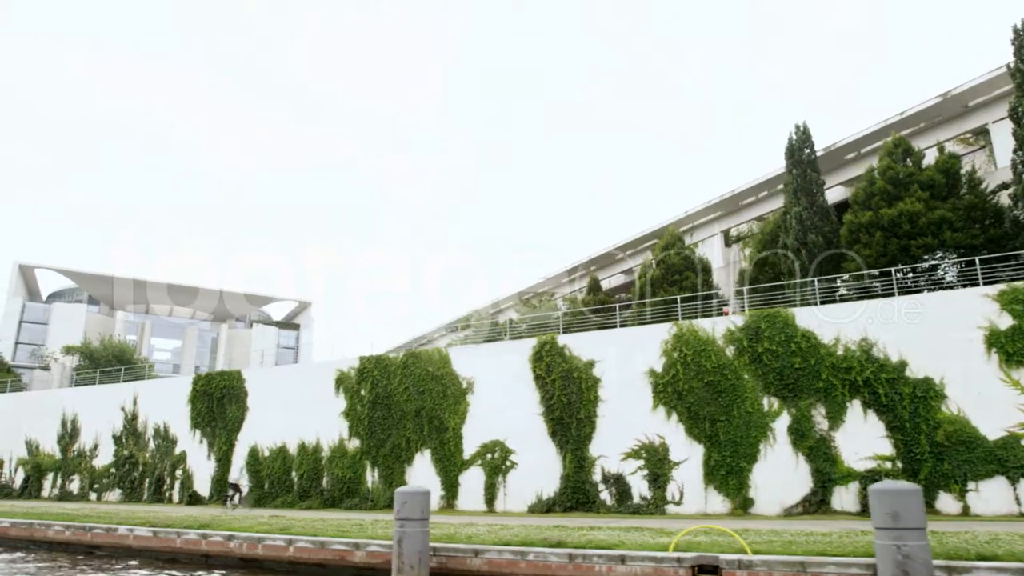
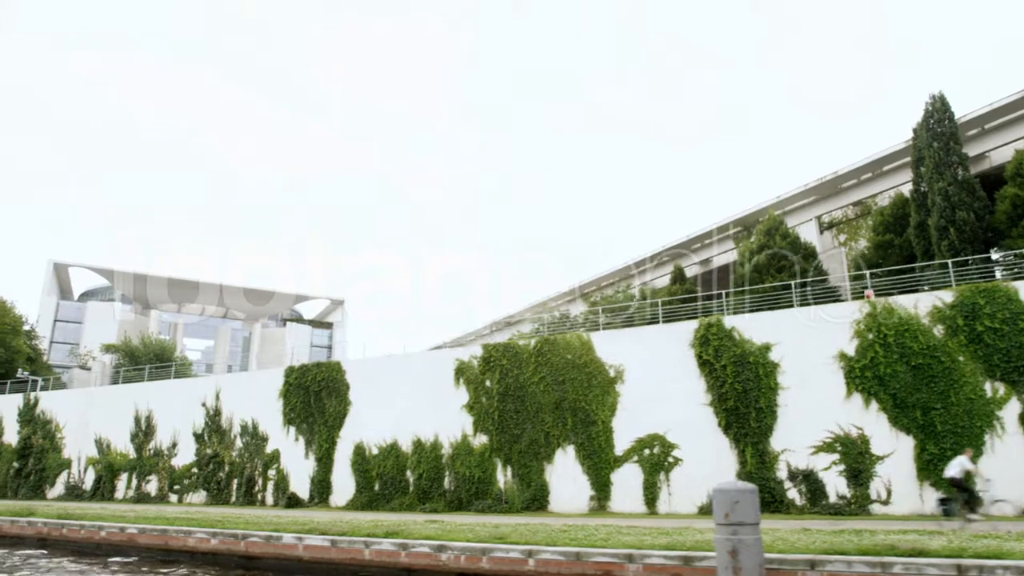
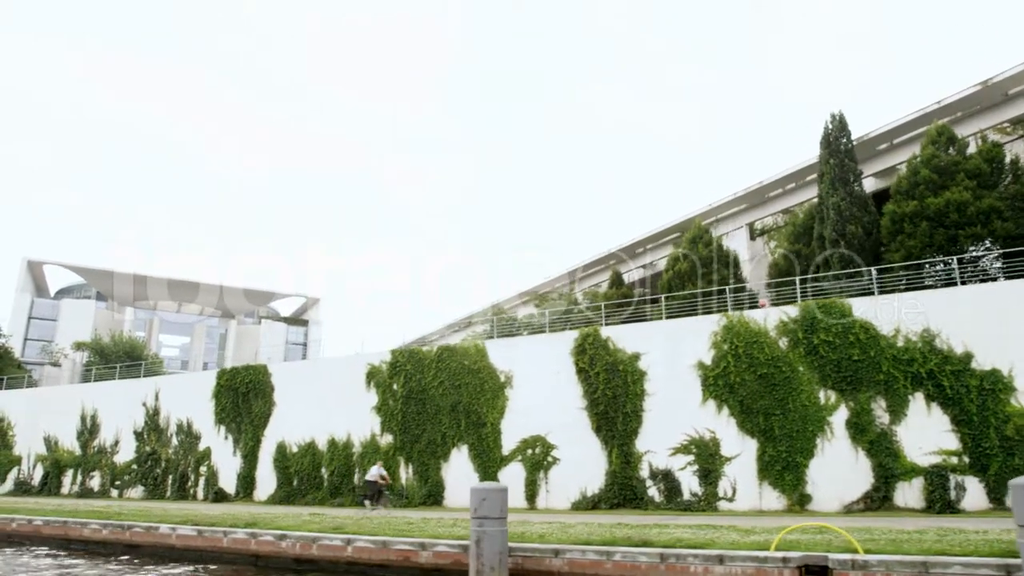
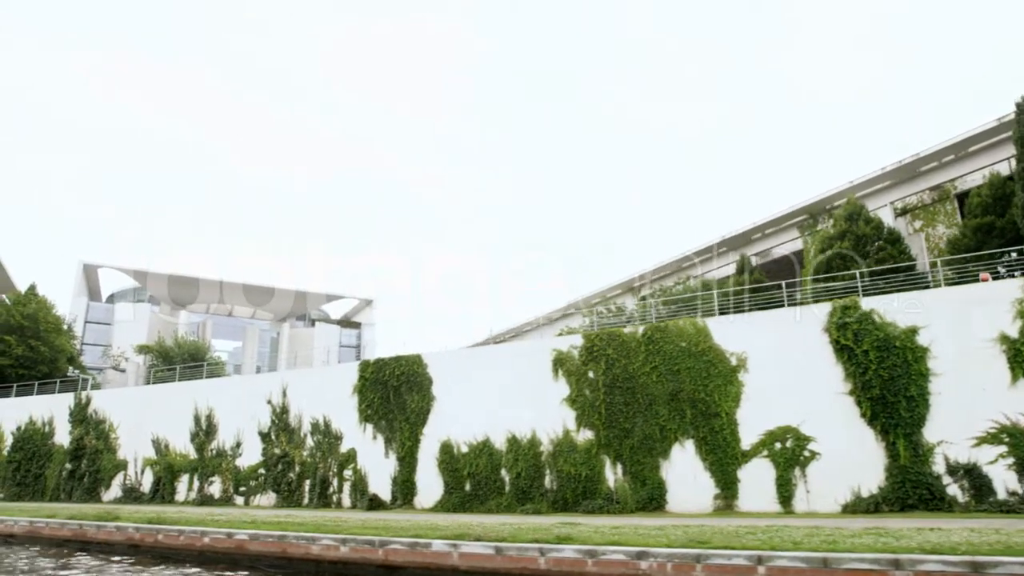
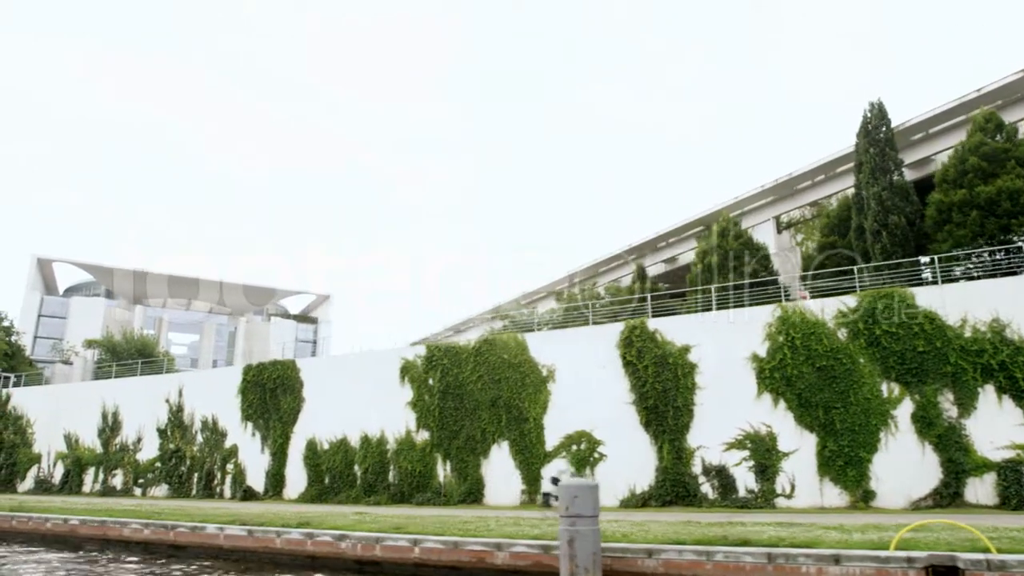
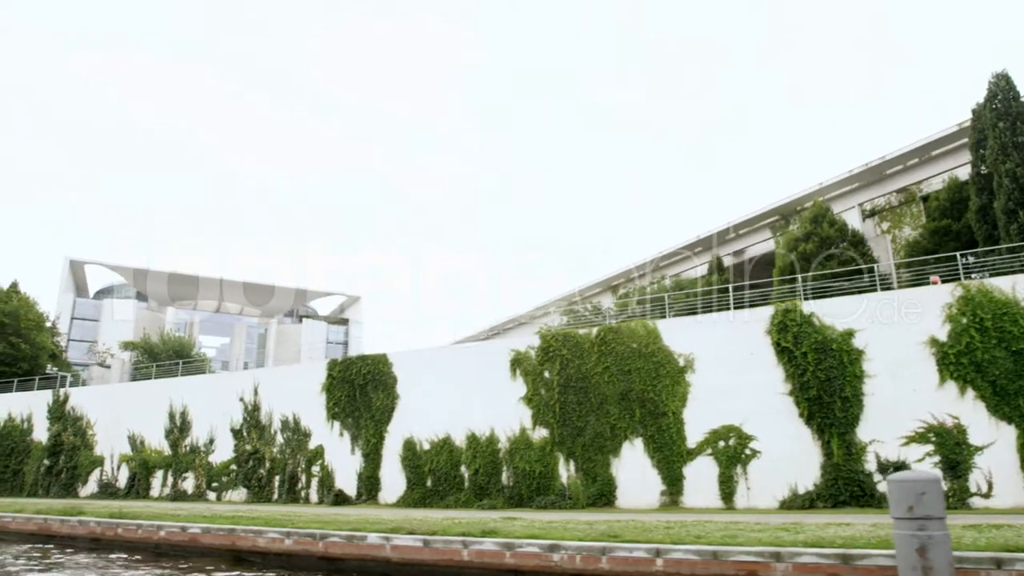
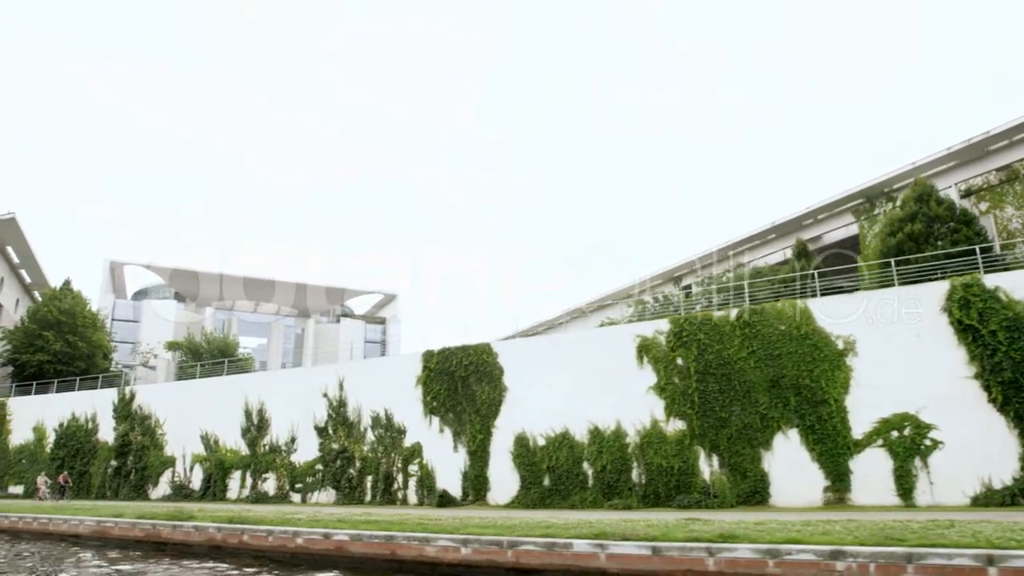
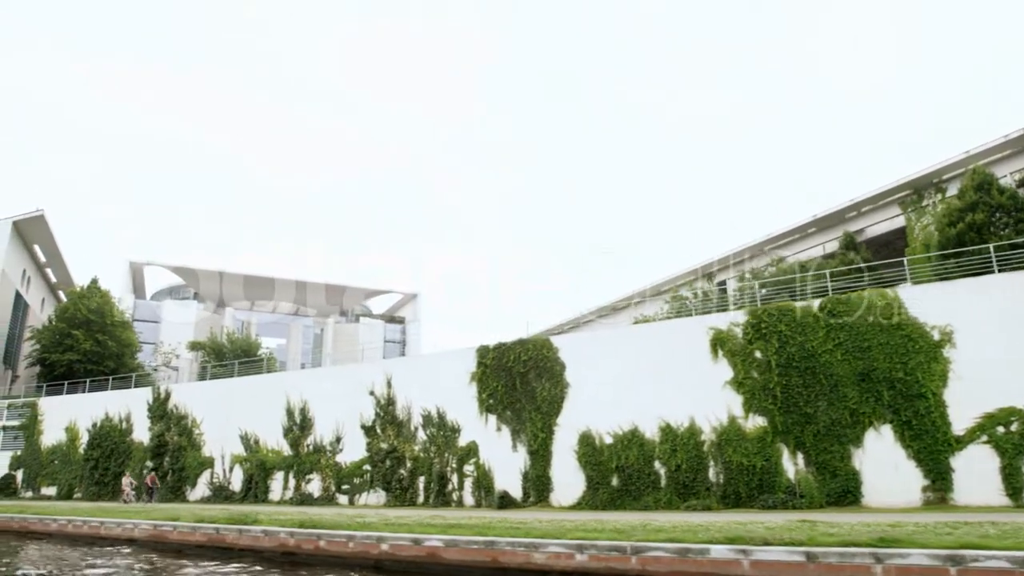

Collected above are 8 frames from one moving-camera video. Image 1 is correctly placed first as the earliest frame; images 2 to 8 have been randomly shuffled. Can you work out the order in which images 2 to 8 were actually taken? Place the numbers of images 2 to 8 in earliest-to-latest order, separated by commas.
3, 5, 2, 6, 4, 7, 8
